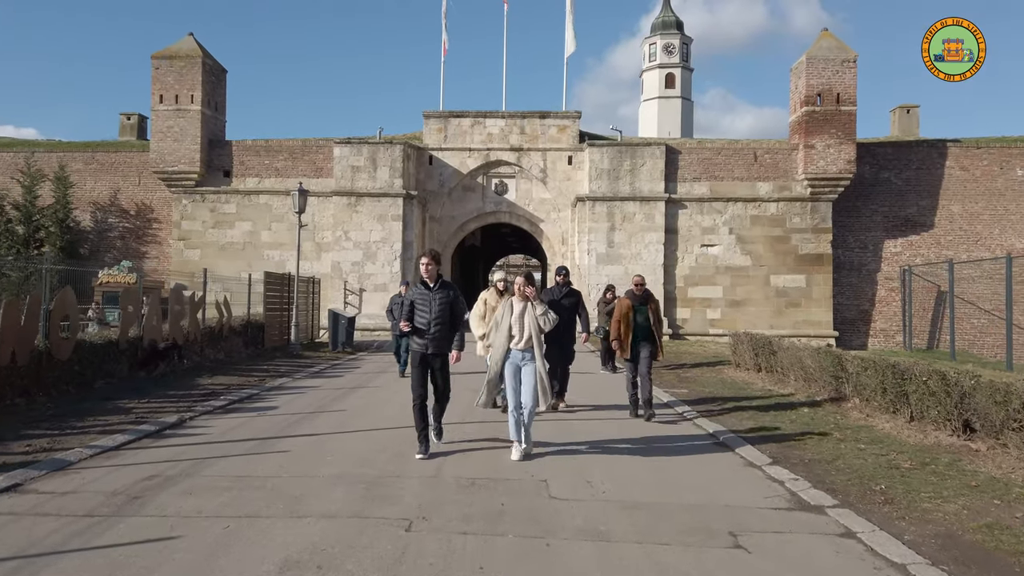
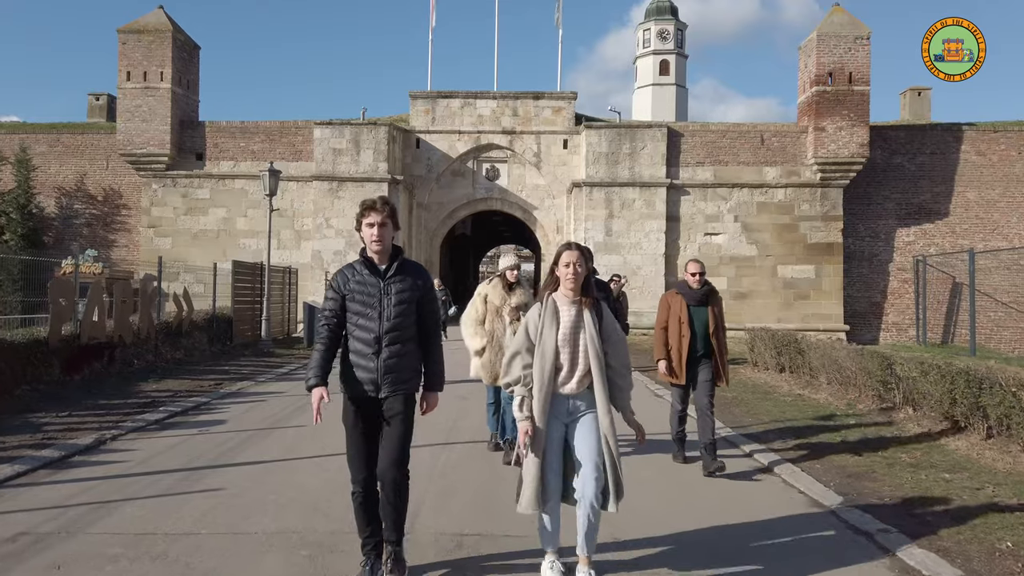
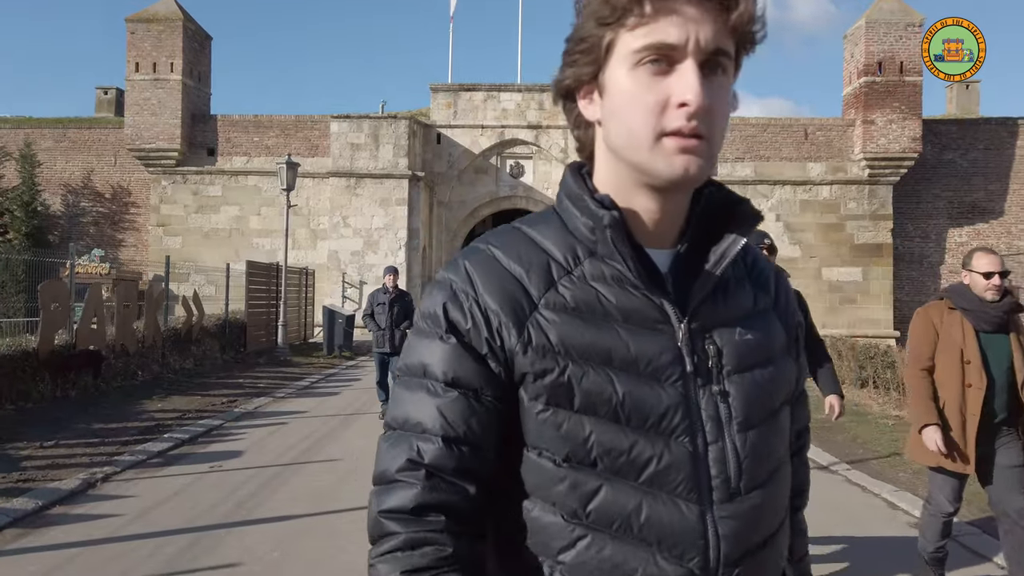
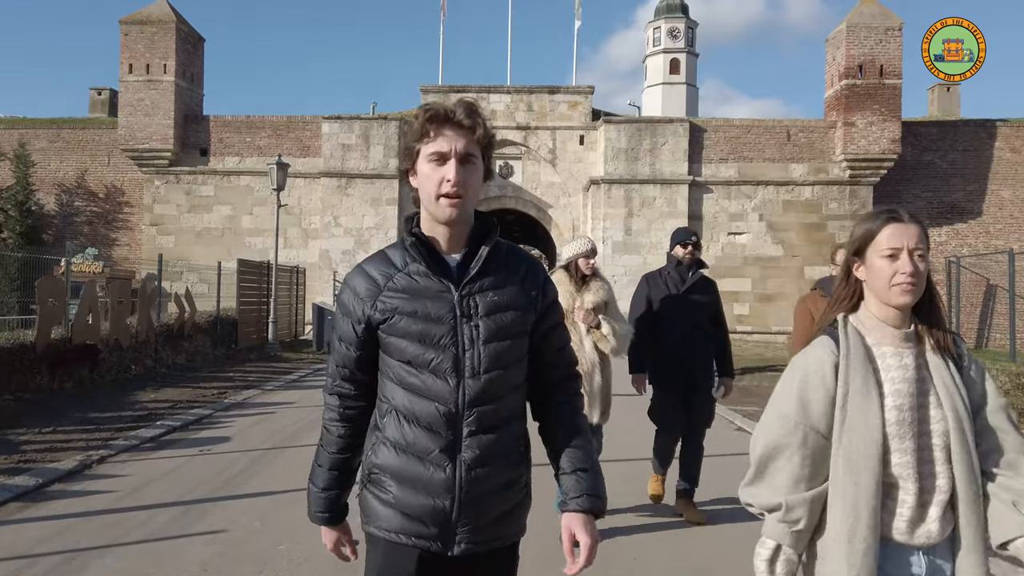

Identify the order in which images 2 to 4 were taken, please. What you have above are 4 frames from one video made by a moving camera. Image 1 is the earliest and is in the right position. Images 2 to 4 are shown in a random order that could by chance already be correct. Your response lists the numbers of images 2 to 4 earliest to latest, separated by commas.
2, 4, 3
